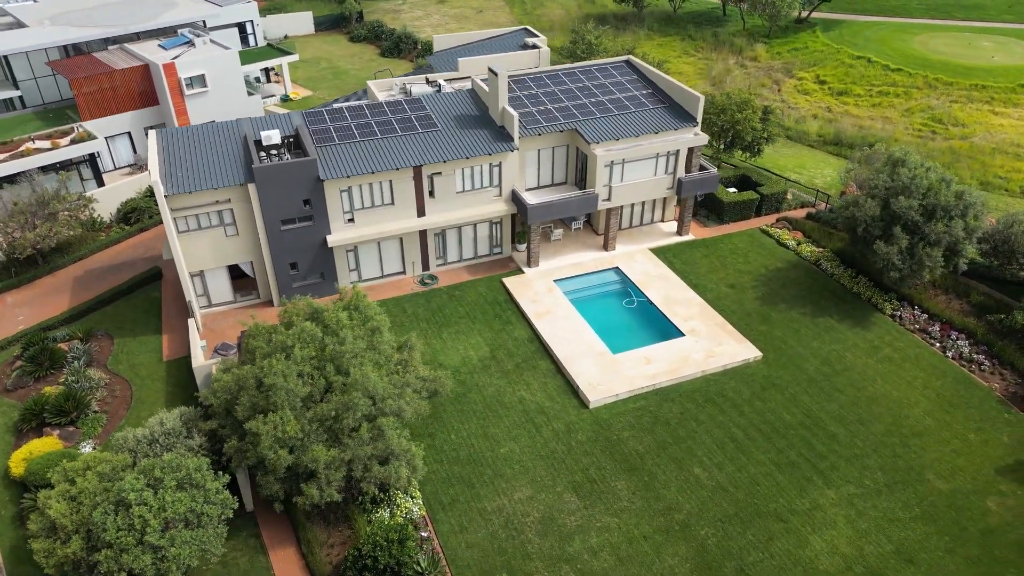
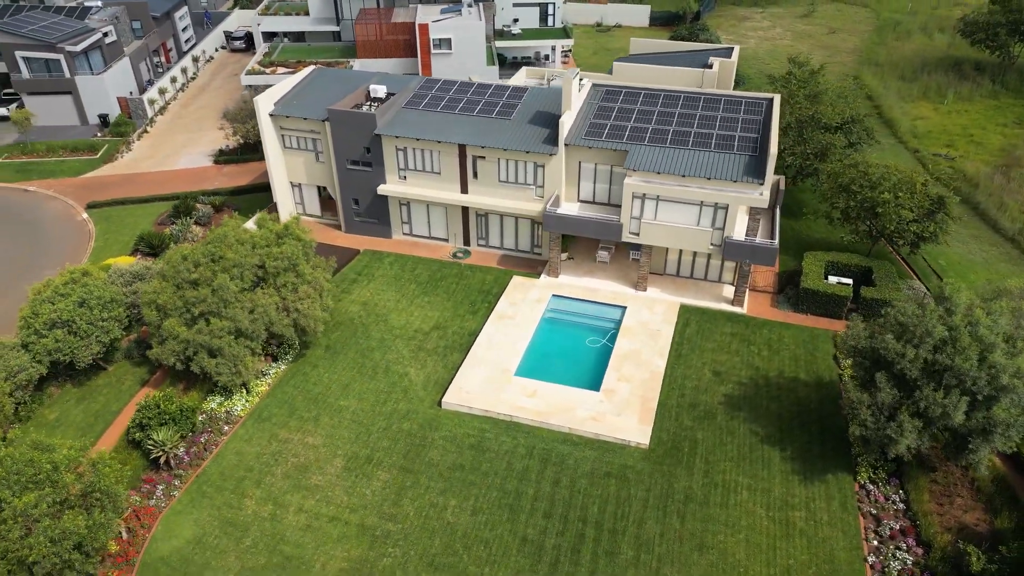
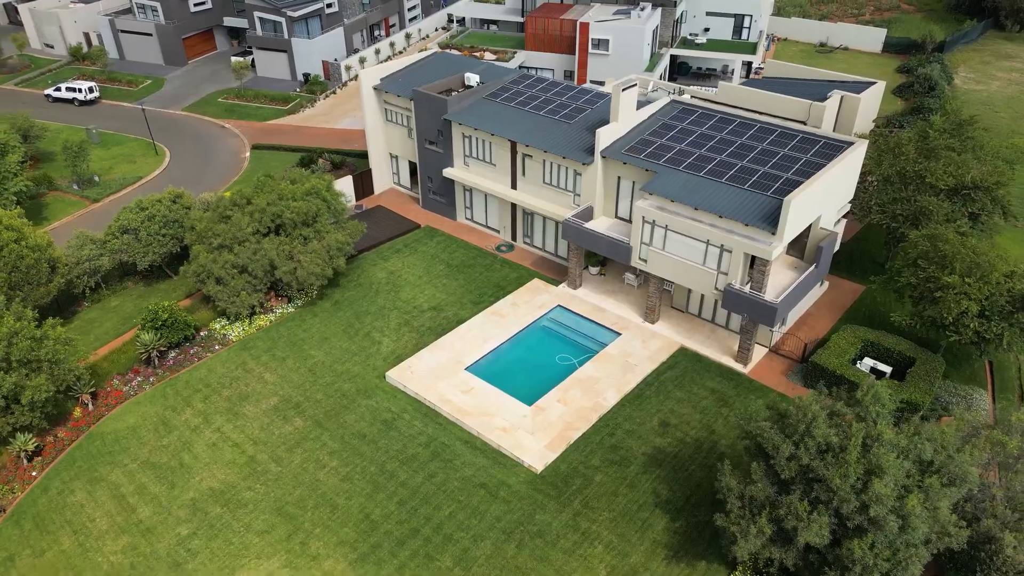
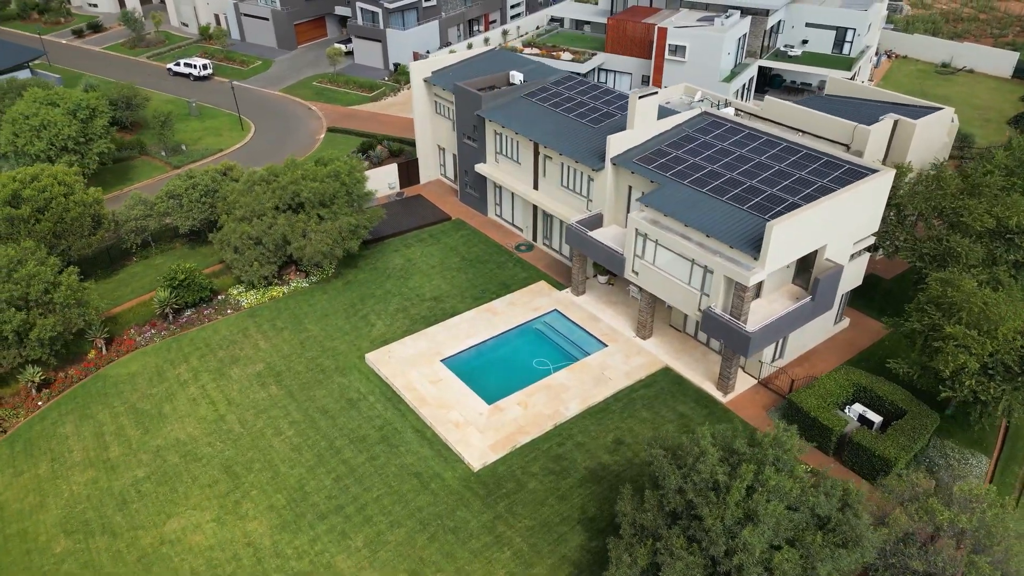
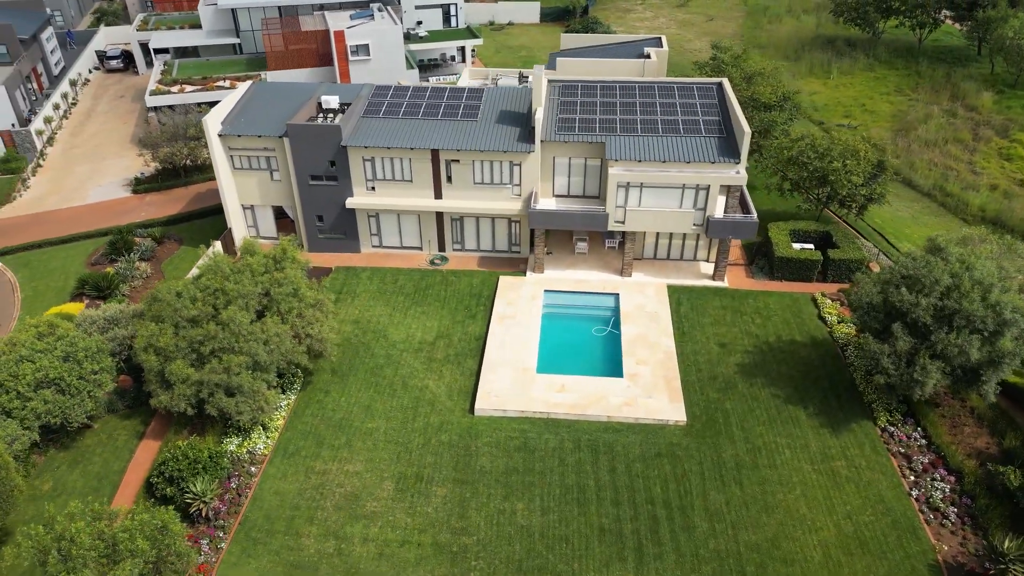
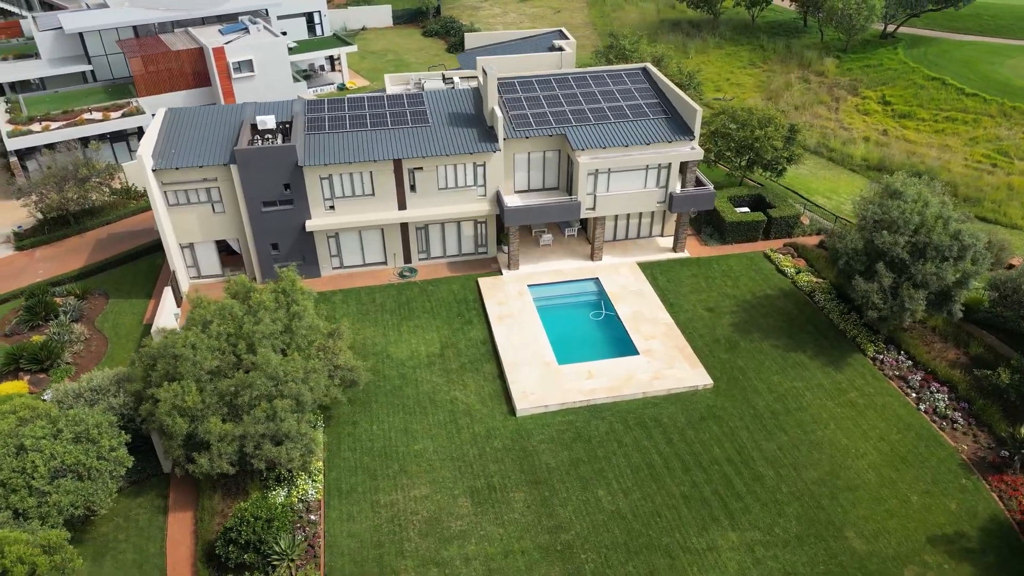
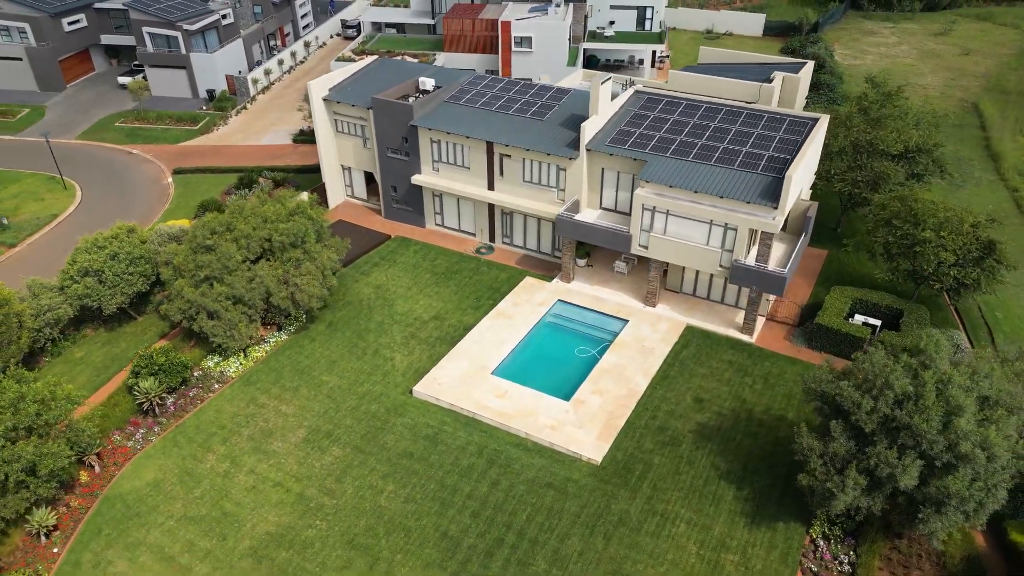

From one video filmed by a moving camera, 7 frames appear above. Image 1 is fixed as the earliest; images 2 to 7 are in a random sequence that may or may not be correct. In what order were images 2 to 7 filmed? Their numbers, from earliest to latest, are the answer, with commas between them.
6, 5, 2, 7, 3, 4
